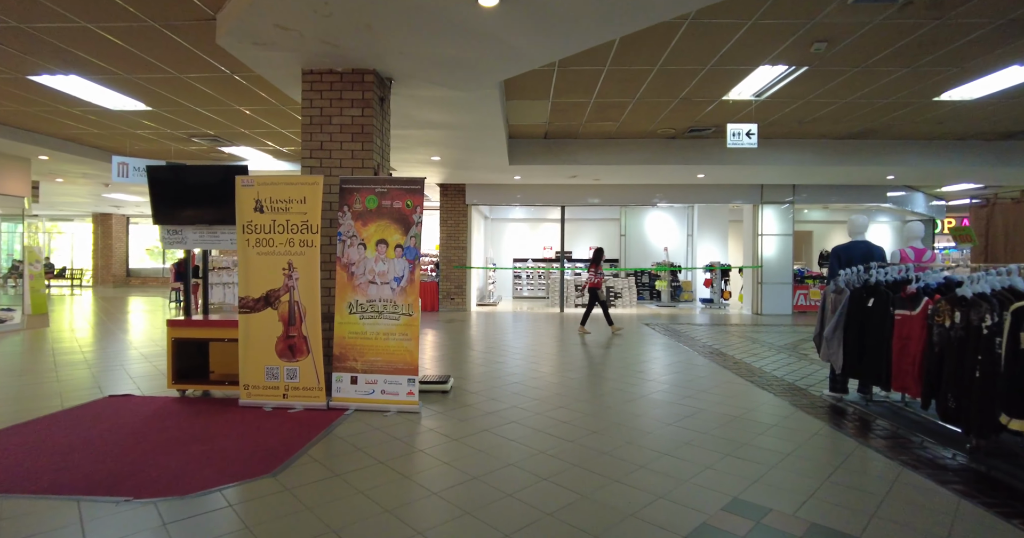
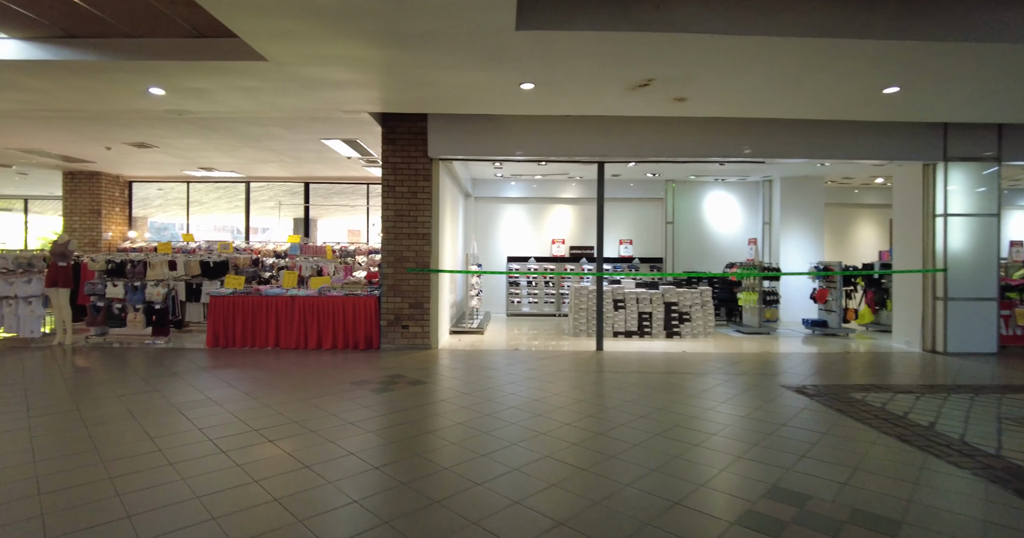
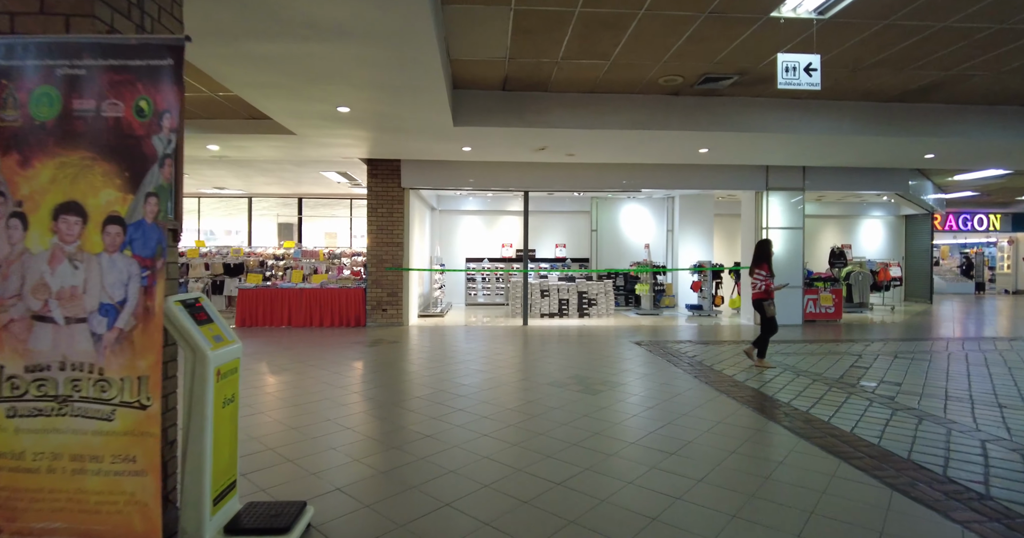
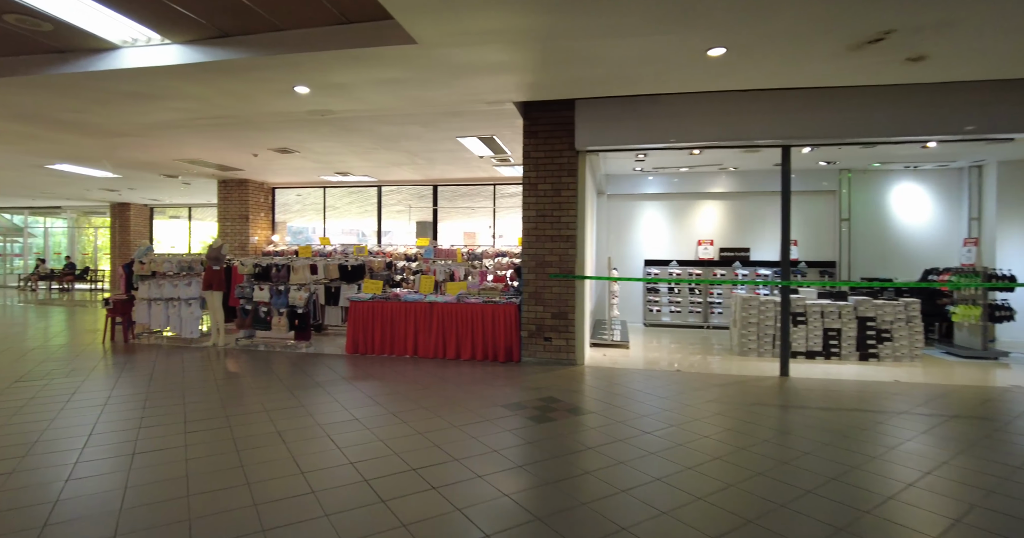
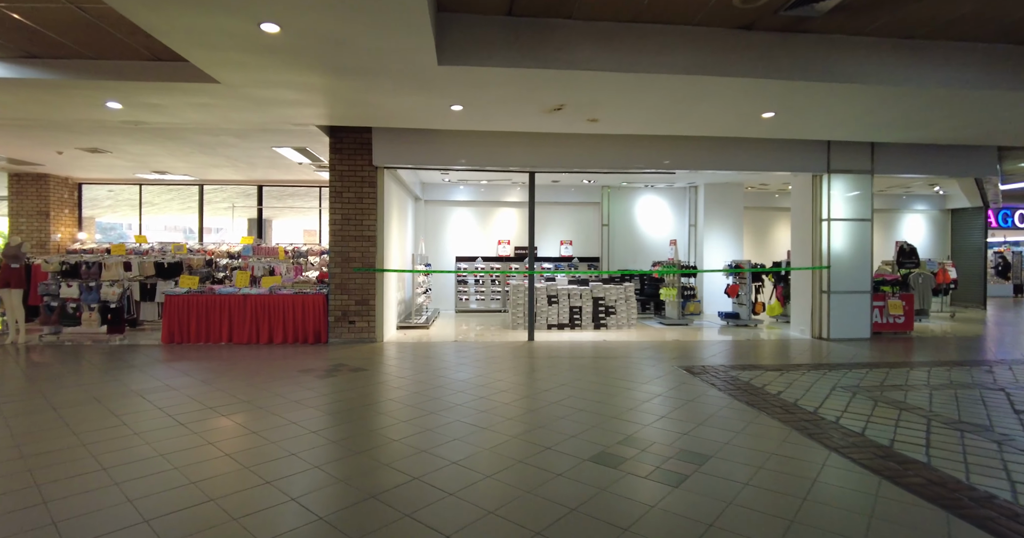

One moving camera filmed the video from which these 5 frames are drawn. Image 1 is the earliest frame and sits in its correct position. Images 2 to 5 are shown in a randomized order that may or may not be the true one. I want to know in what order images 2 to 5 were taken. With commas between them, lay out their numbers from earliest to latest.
3, 5, 2, 4
